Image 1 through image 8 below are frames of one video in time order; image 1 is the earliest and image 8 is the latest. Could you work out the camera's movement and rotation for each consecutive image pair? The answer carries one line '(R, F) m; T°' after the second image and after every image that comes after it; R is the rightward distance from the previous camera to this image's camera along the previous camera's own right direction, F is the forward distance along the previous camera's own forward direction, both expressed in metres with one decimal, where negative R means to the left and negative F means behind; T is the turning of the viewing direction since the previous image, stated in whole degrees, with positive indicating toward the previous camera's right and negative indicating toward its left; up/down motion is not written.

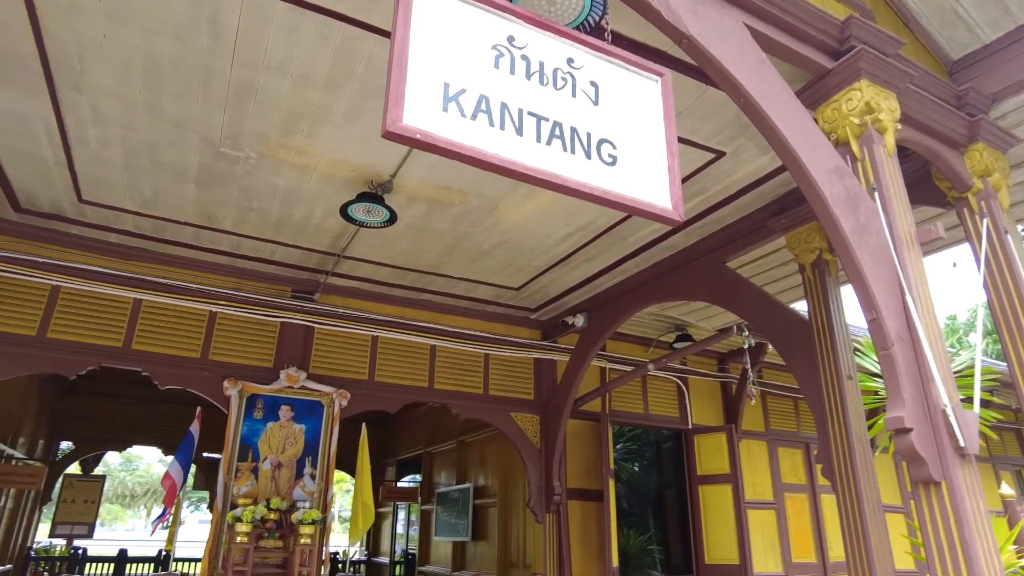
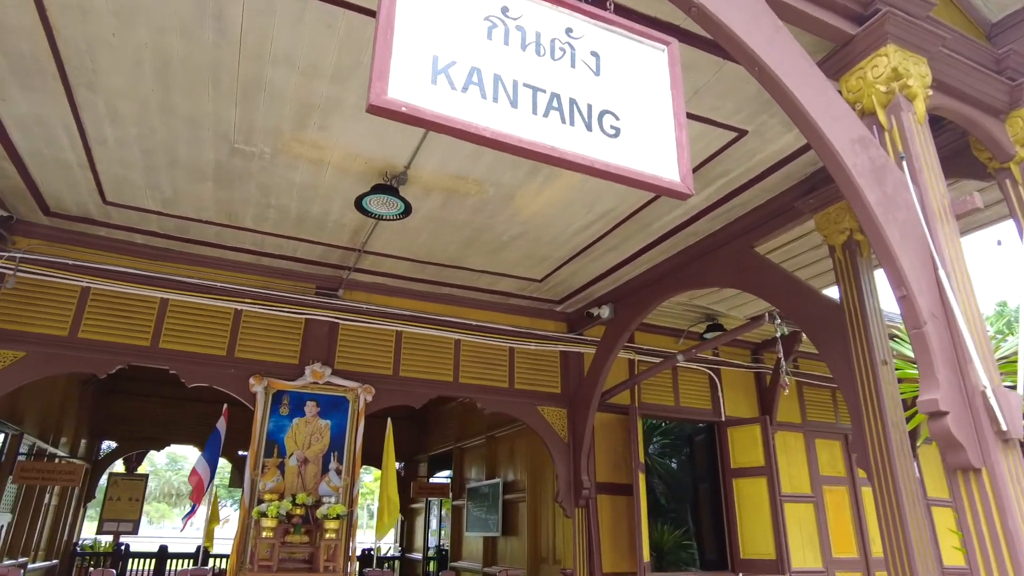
(+0.1, +0.1) m; -3°
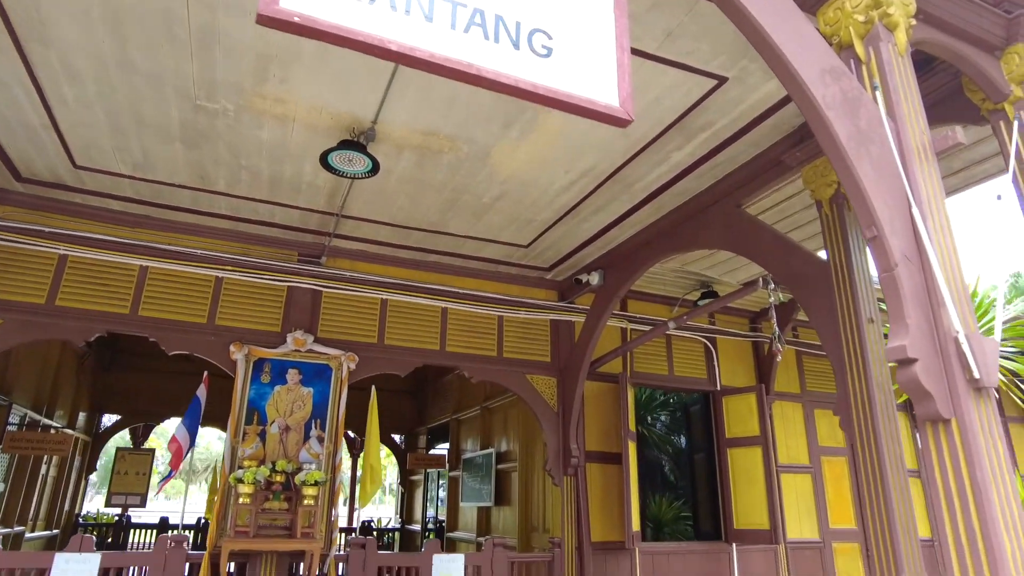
(+0.2, +0.1) m; -1°
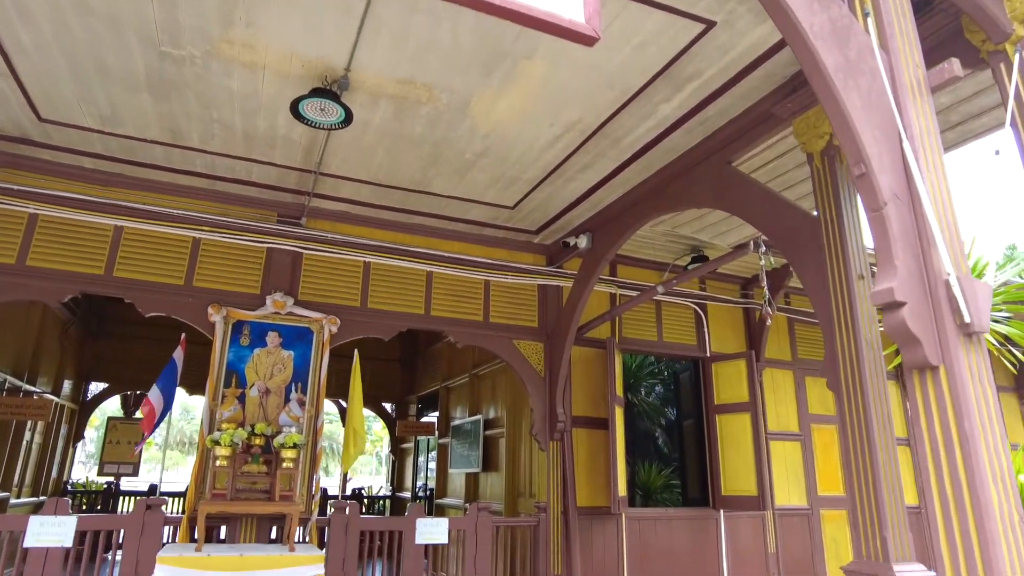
(+0.1, +0.1) m; 0°
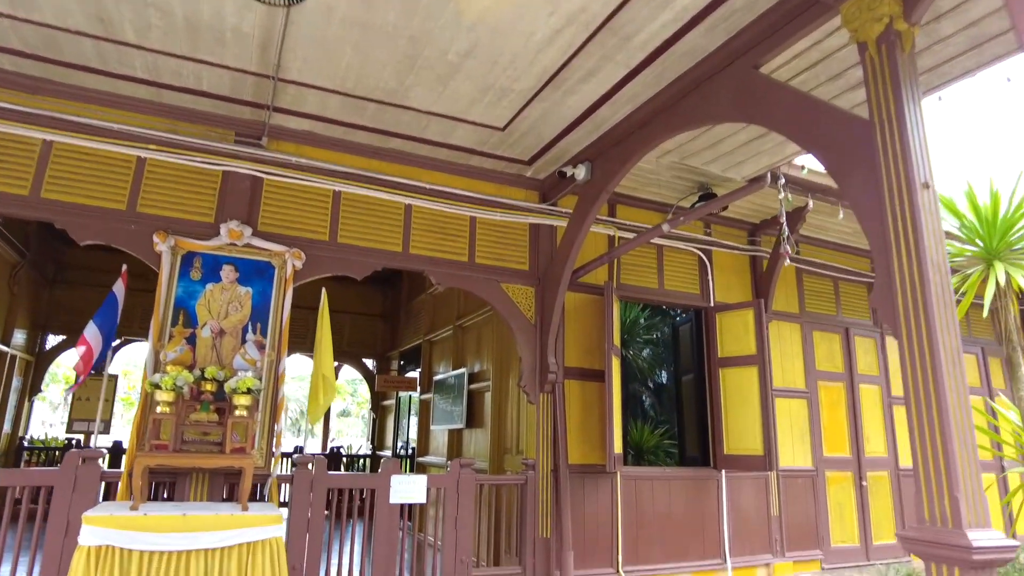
(0.0, +0.6) m; +1°
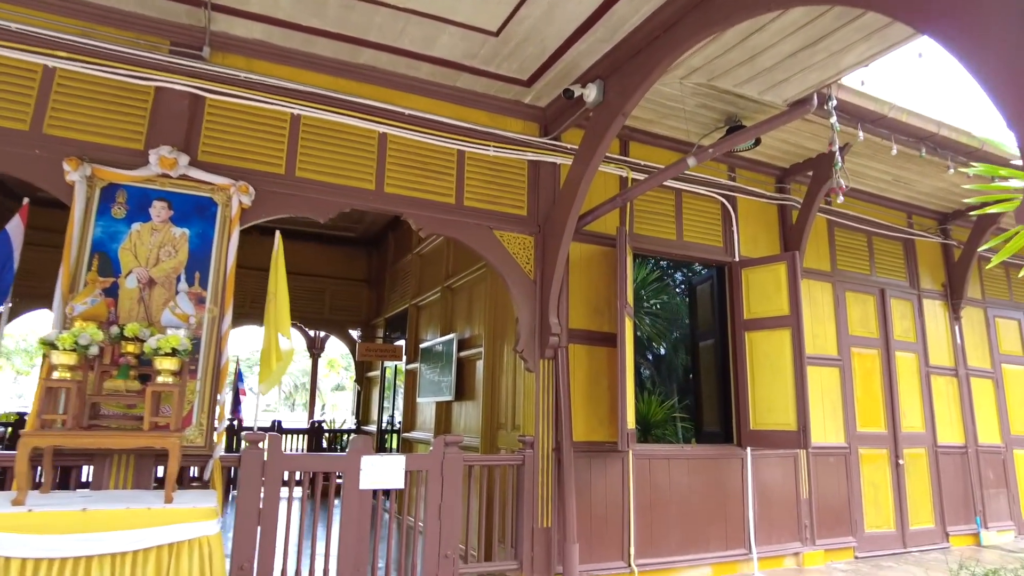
(0.0, +0.8) m; 0°
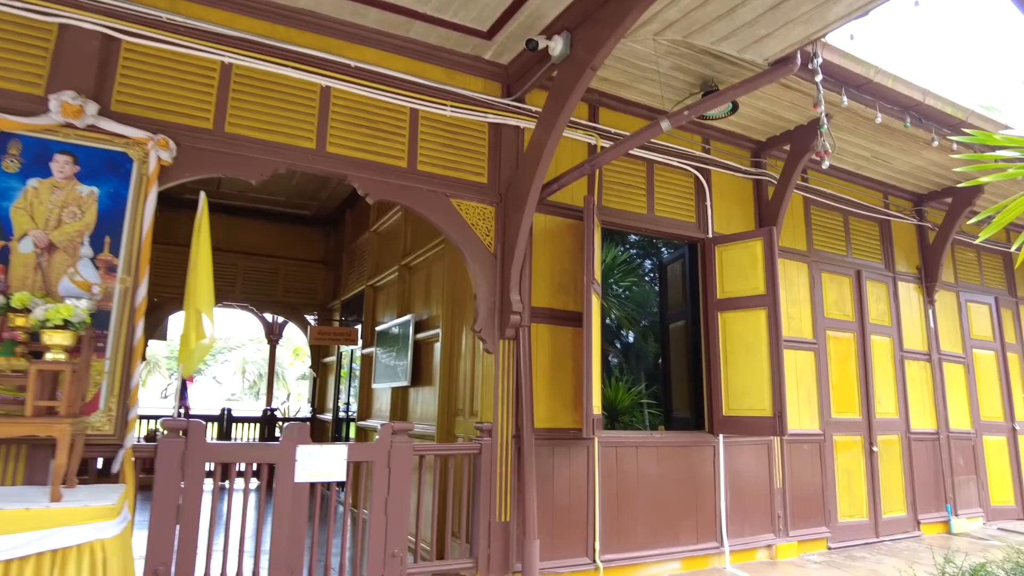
(+0.1, +0.4) m; +3°
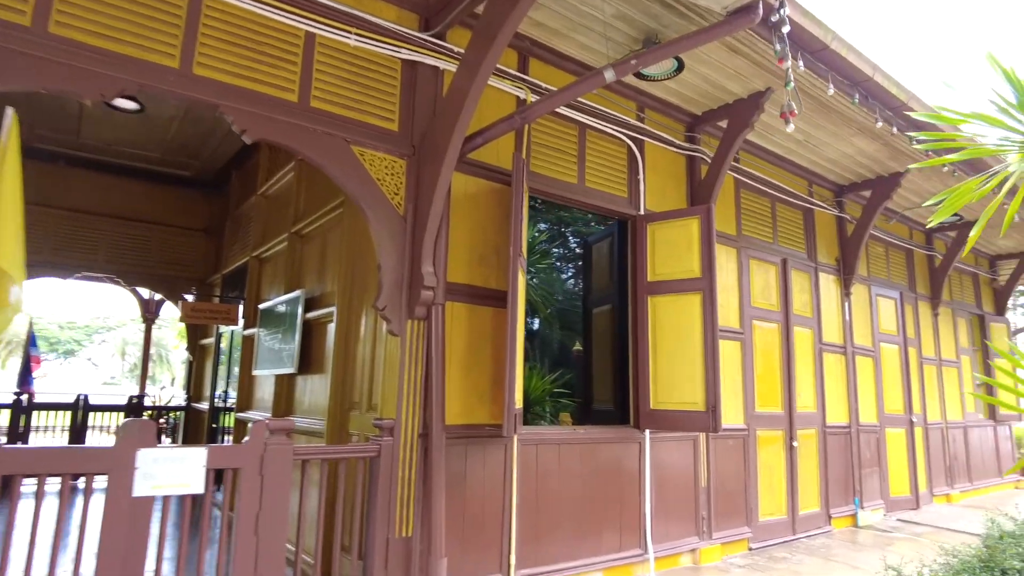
(0.0, +0.6) m; +8°
